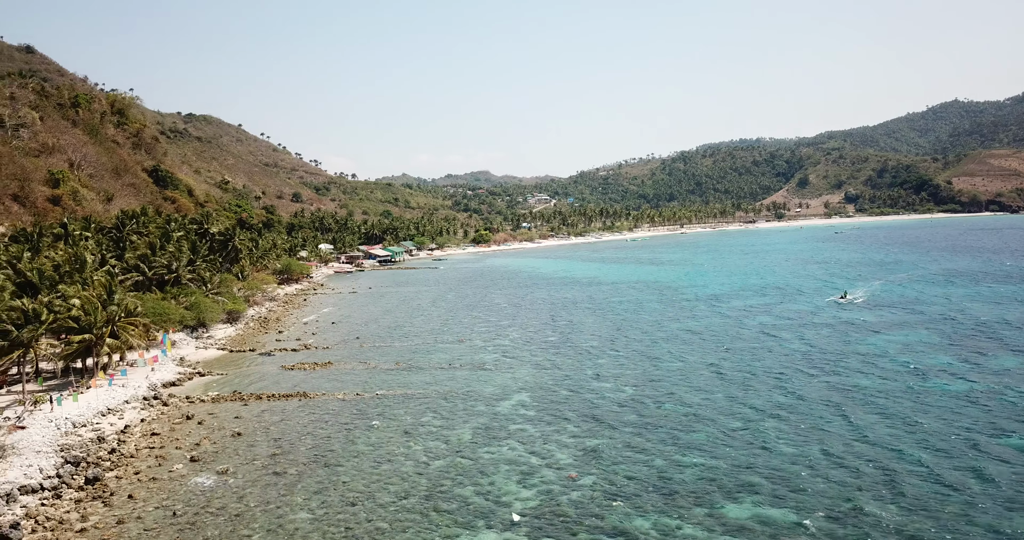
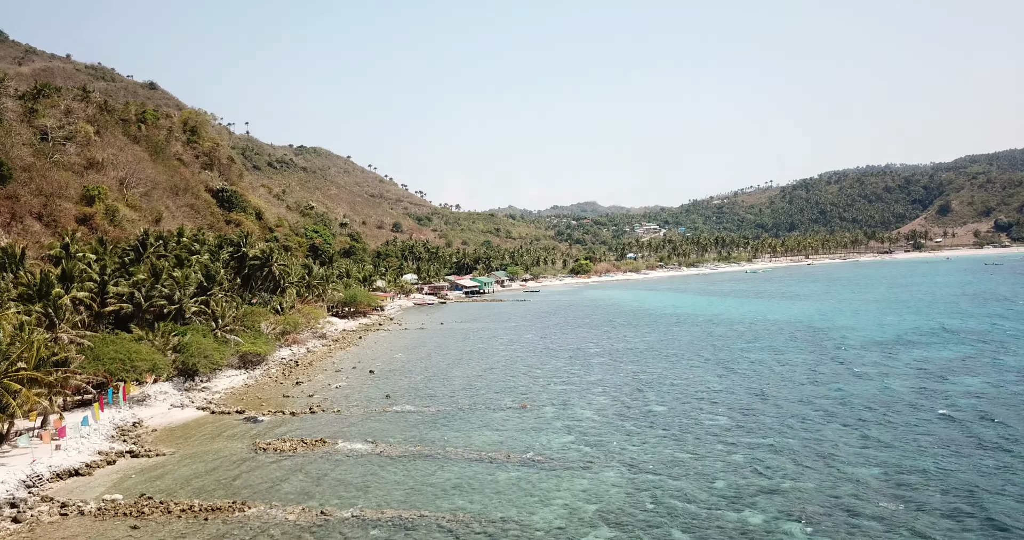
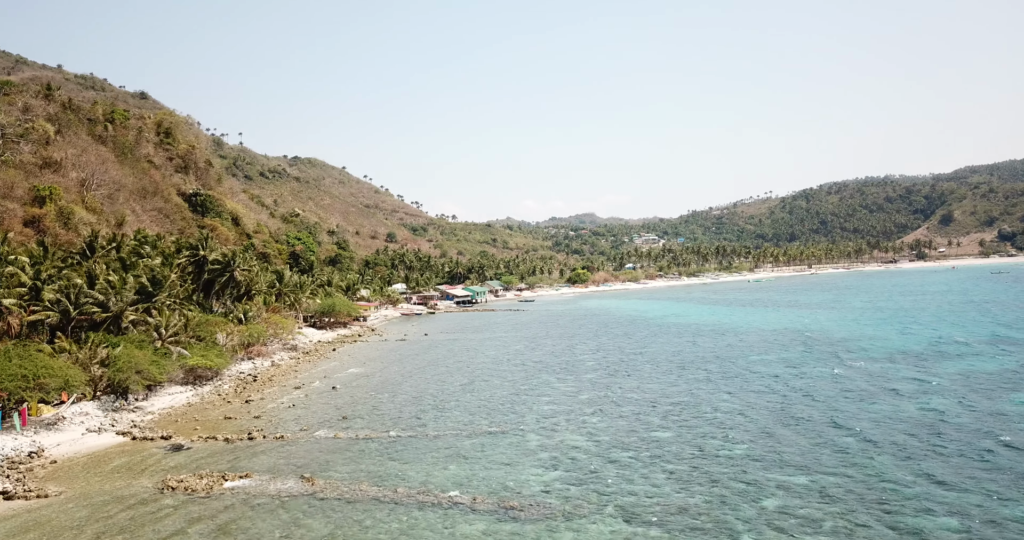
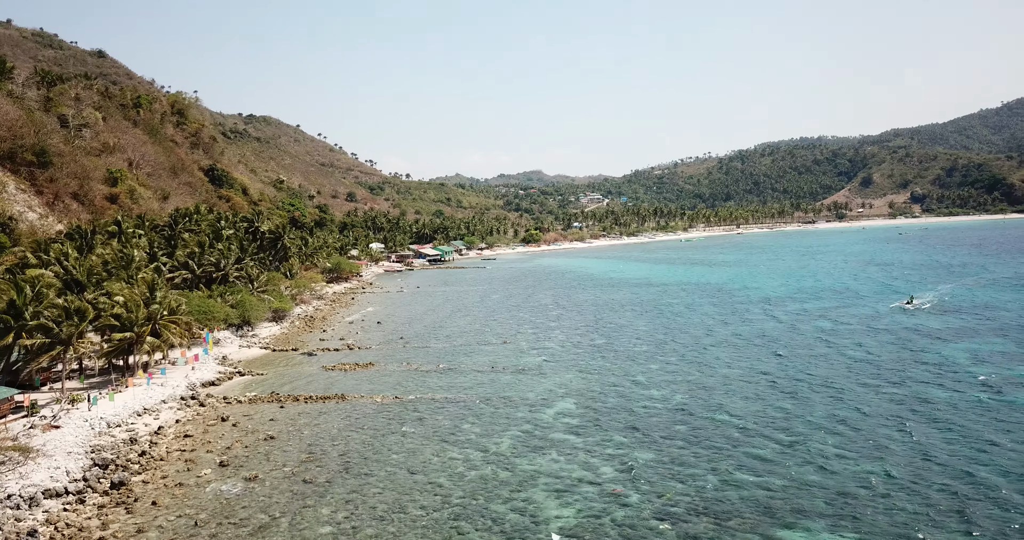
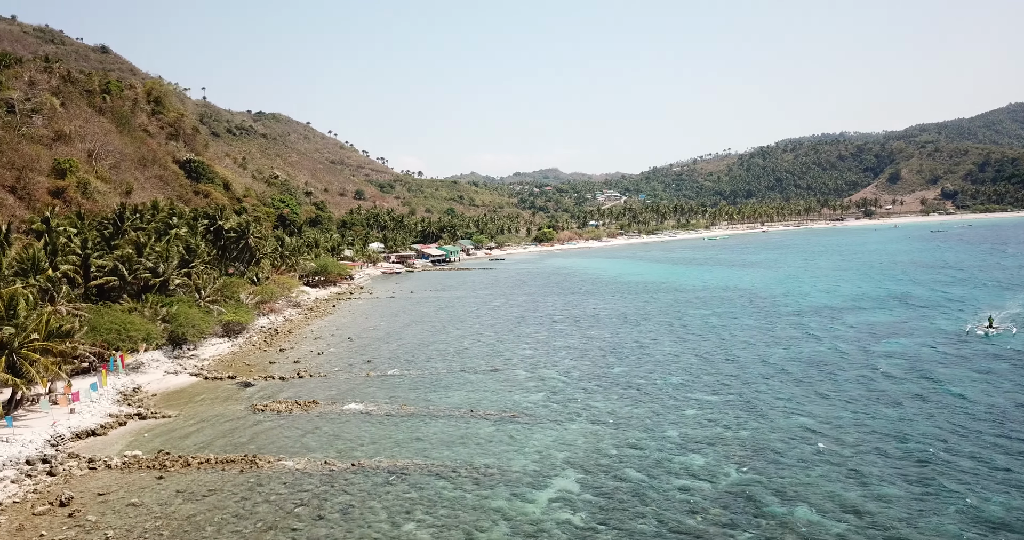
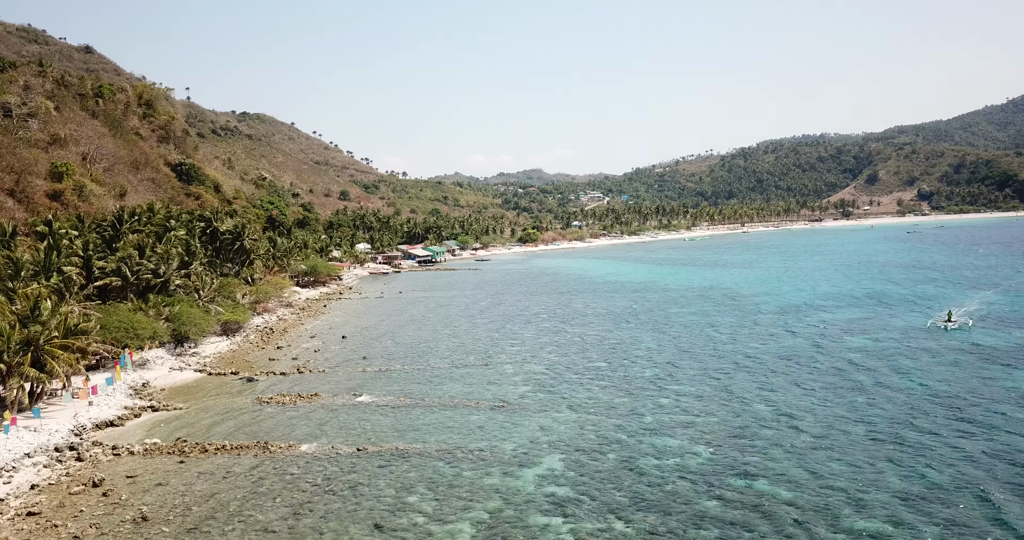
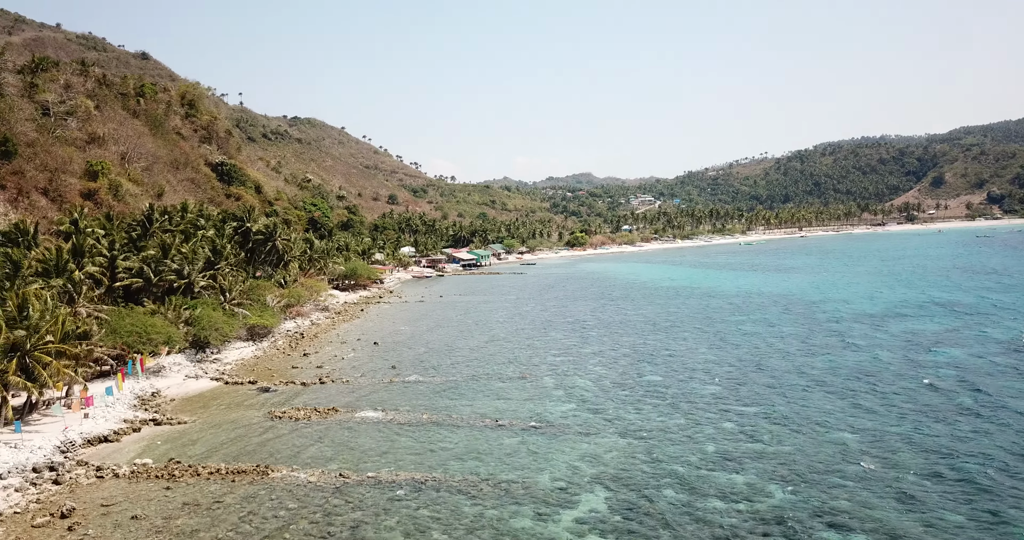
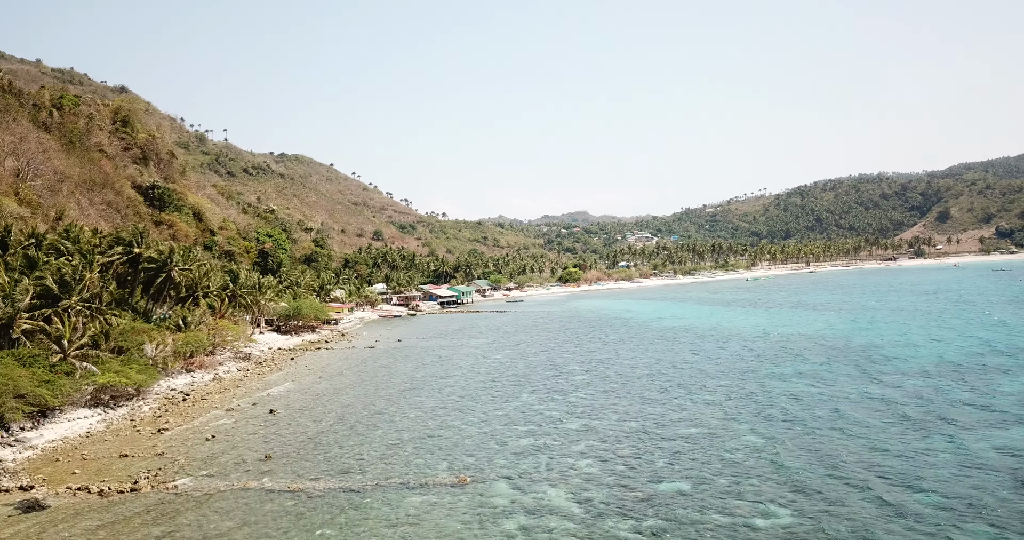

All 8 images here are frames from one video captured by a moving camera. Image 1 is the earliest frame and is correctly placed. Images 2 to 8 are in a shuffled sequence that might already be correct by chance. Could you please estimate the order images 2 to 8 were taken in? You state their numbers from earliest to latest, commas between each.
4, 6, 5, 7, 2, 3, 8
